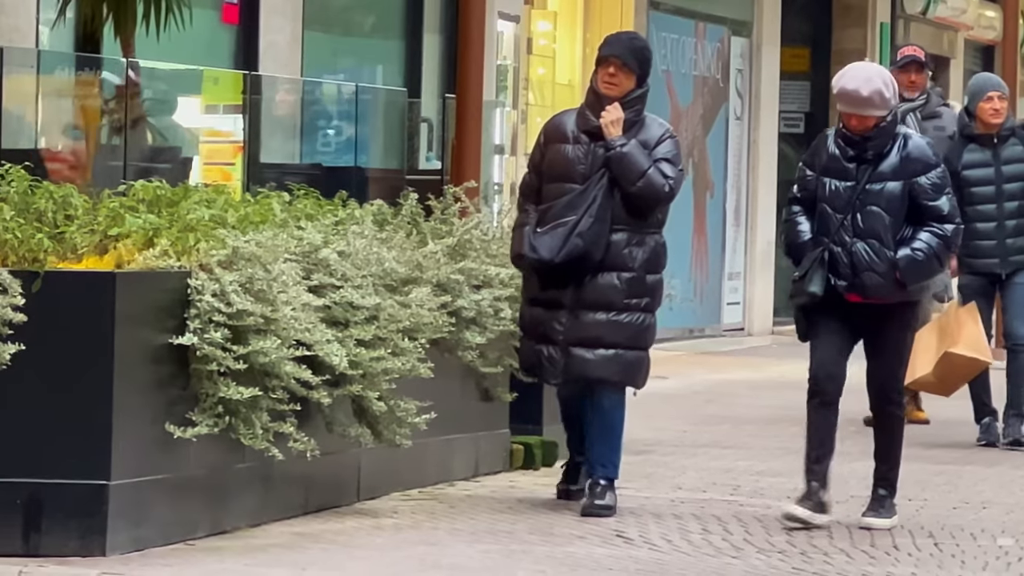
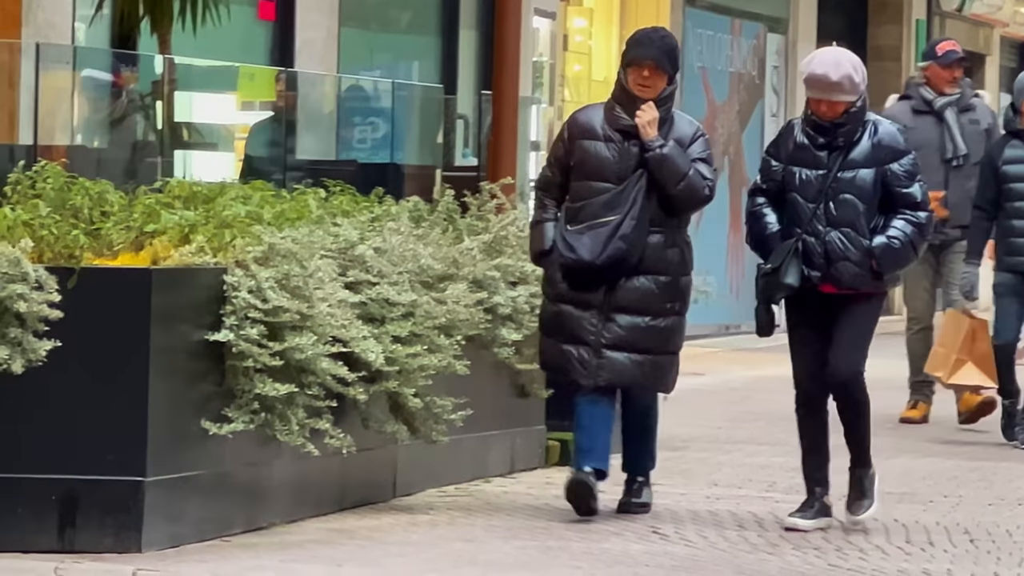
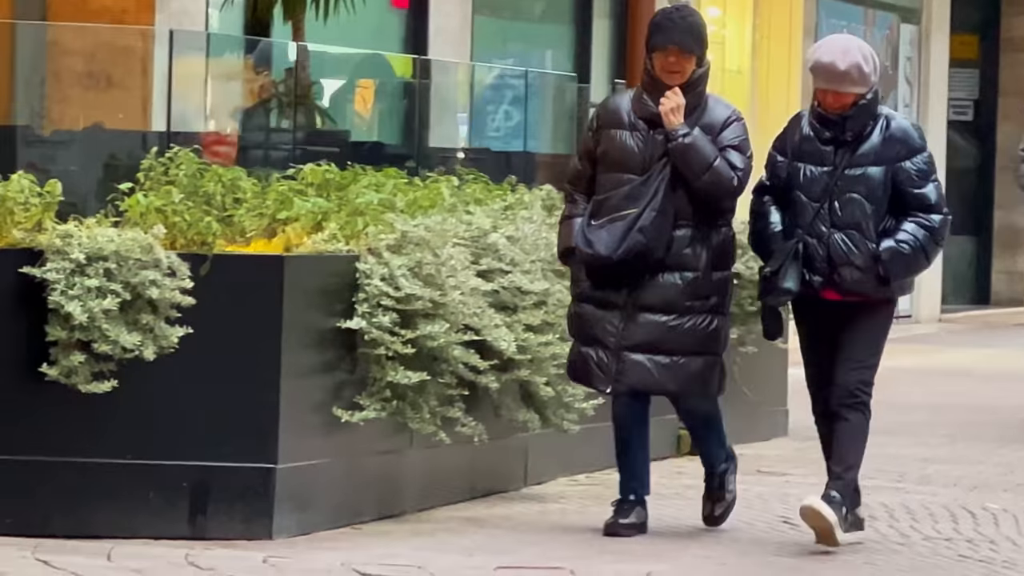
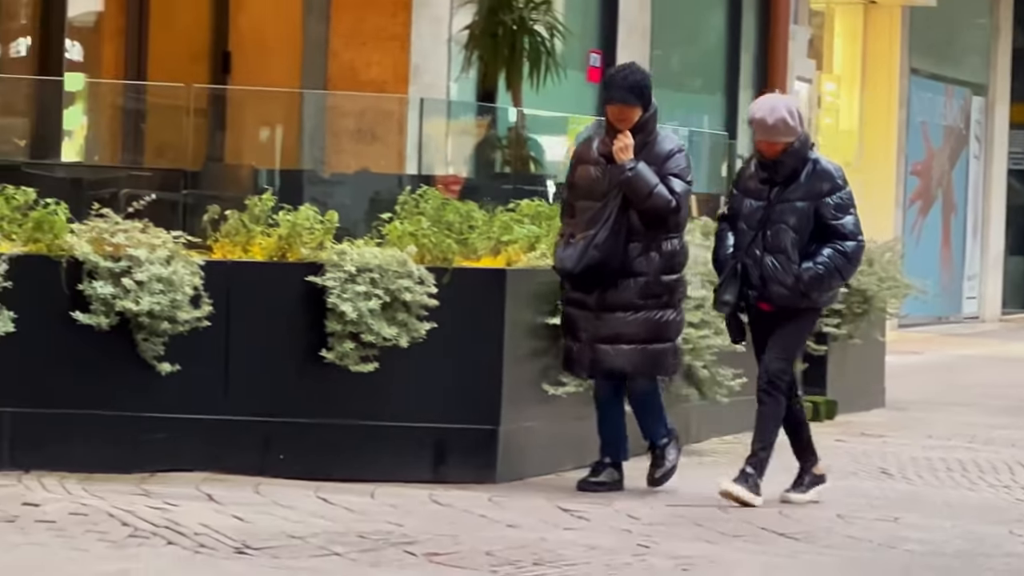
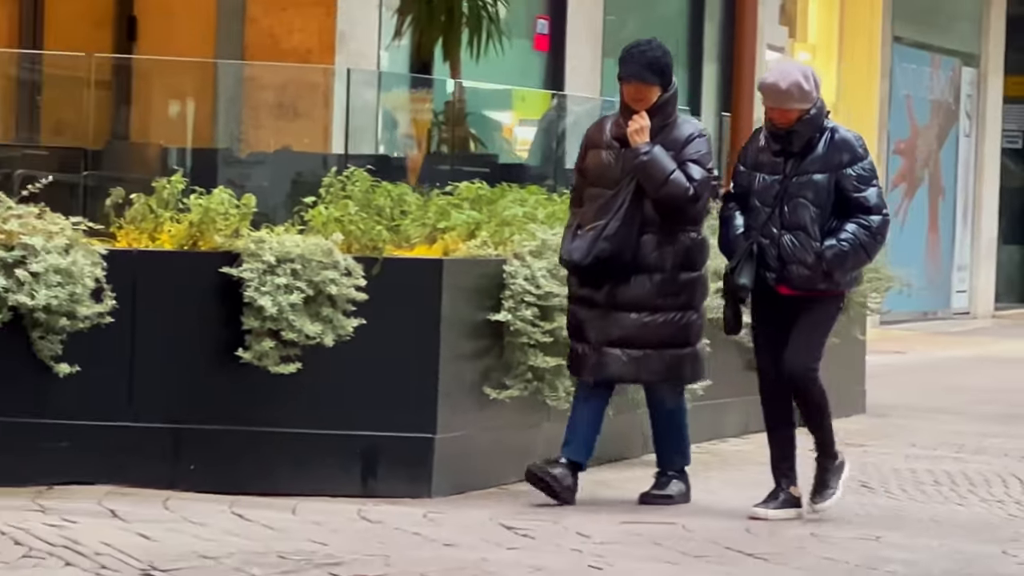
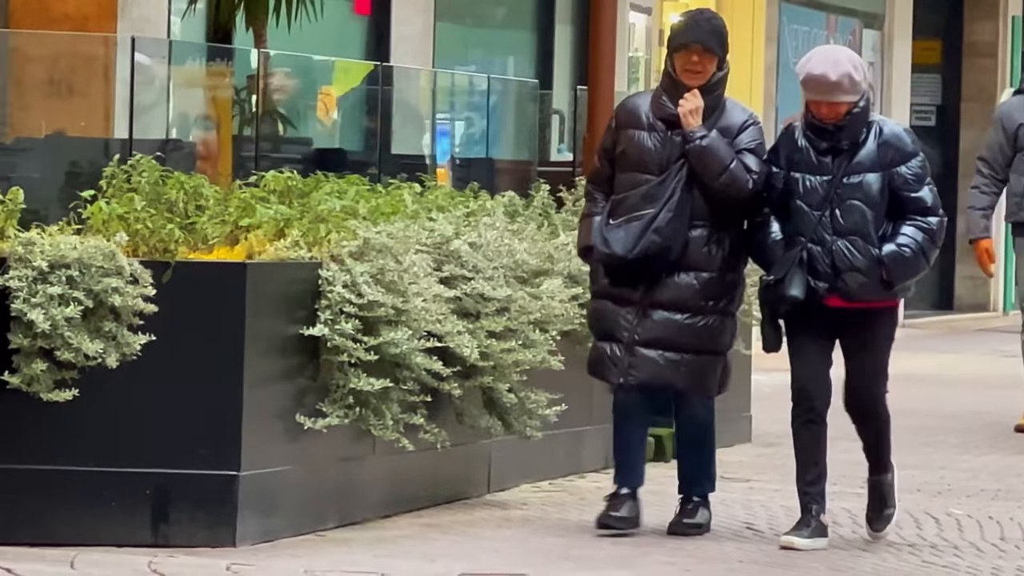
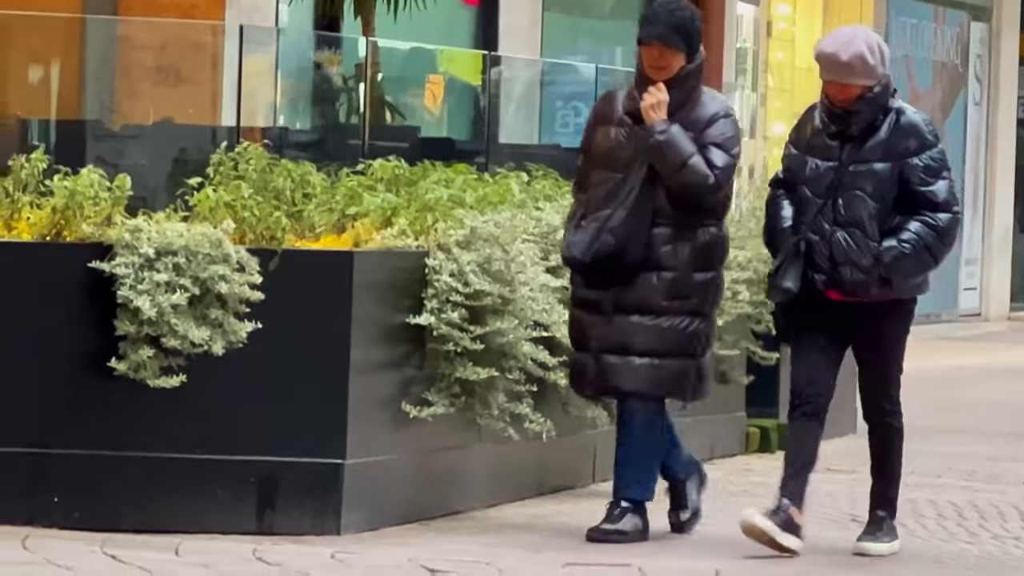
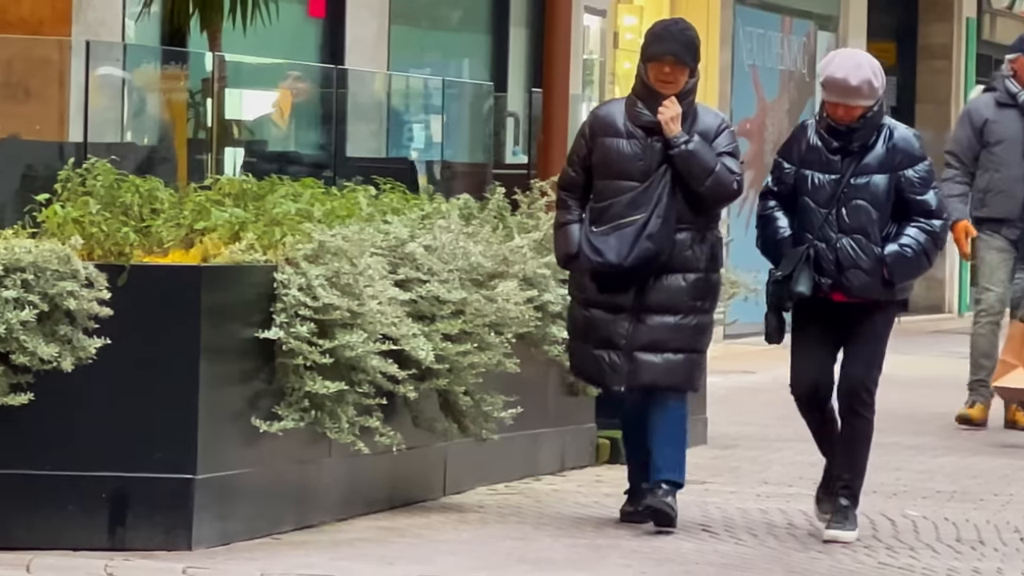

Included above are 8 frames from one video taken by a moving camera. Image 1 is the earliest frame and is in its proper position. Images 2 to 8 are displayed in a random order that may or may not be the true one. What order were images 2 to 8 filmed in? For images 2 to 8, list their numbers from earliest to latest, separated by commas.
2, 8, 6, 3, 7, 5, 4
